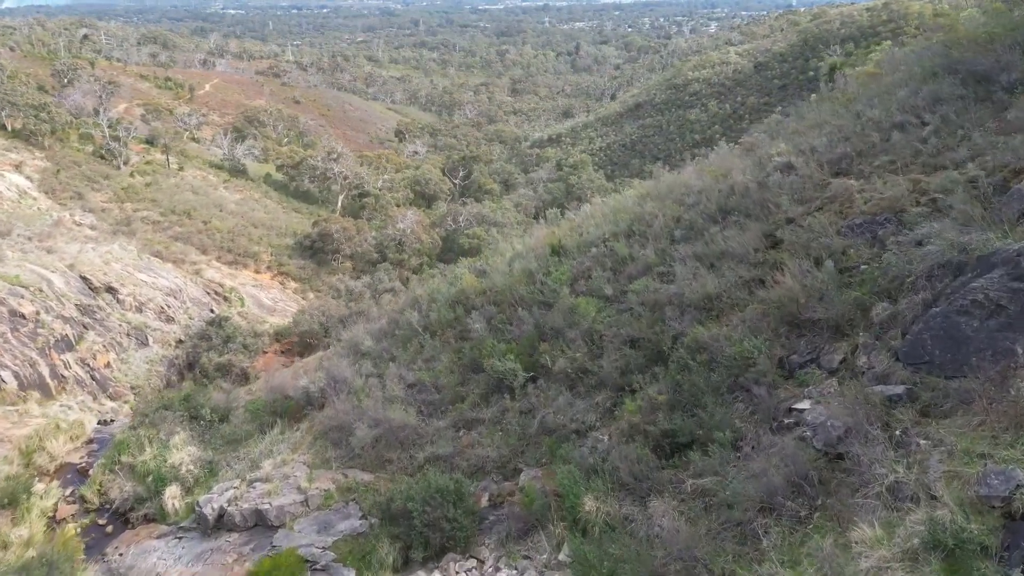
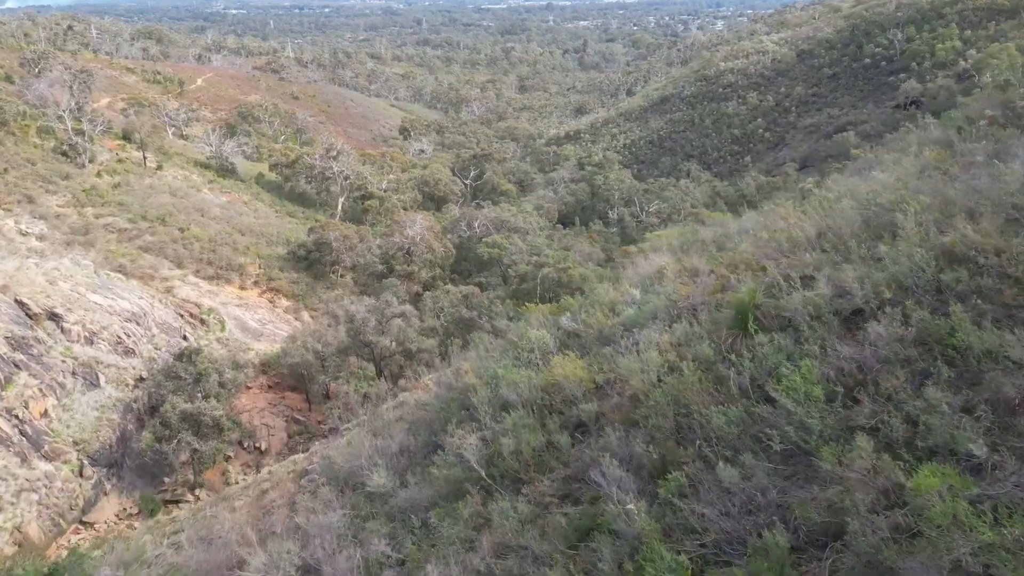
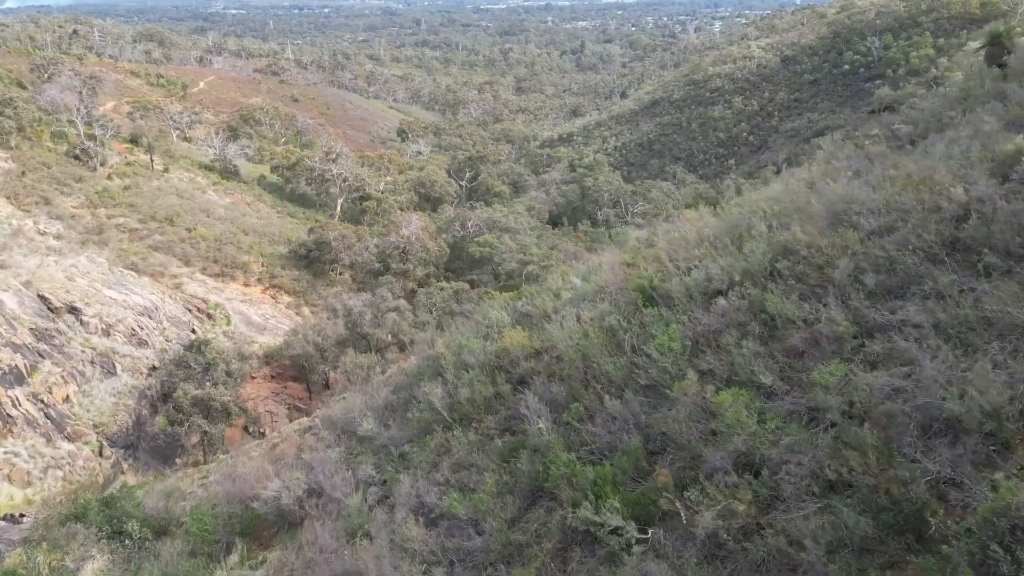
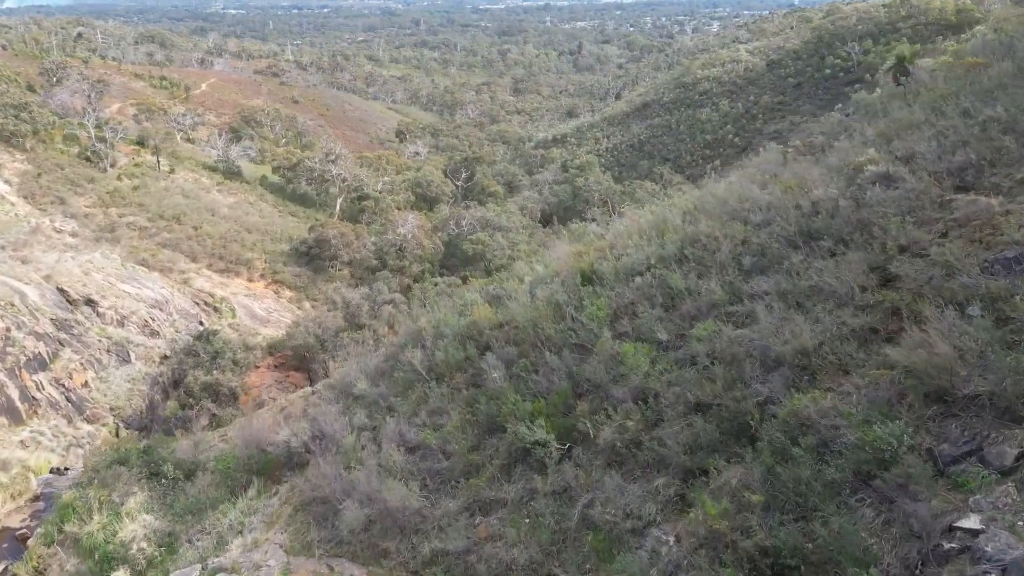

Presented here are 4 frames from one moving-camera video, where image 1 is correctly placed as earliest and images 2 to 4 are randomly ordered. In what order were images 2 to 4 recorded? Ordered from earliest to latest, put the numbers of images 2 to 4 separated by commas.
4, 3, 2
